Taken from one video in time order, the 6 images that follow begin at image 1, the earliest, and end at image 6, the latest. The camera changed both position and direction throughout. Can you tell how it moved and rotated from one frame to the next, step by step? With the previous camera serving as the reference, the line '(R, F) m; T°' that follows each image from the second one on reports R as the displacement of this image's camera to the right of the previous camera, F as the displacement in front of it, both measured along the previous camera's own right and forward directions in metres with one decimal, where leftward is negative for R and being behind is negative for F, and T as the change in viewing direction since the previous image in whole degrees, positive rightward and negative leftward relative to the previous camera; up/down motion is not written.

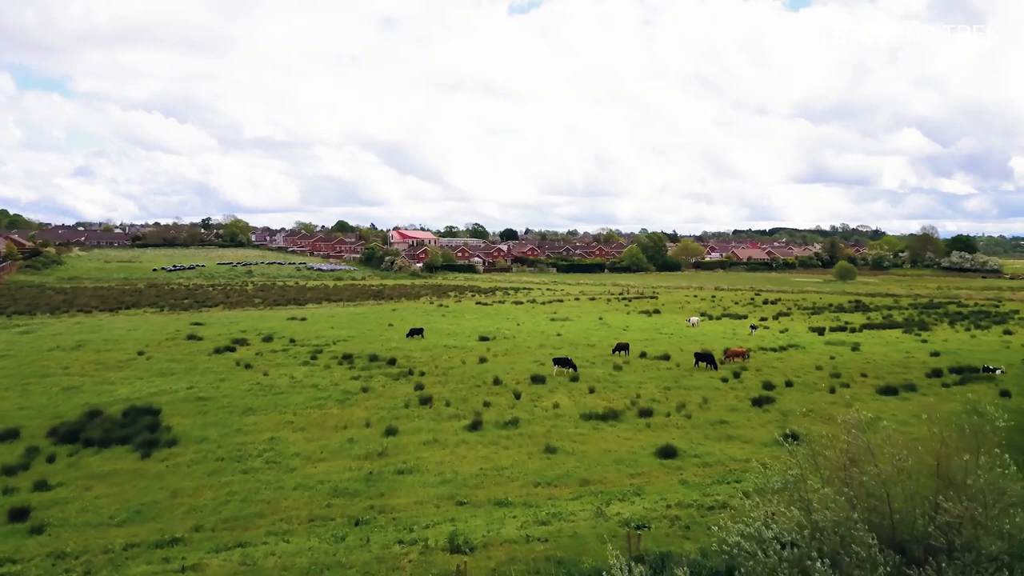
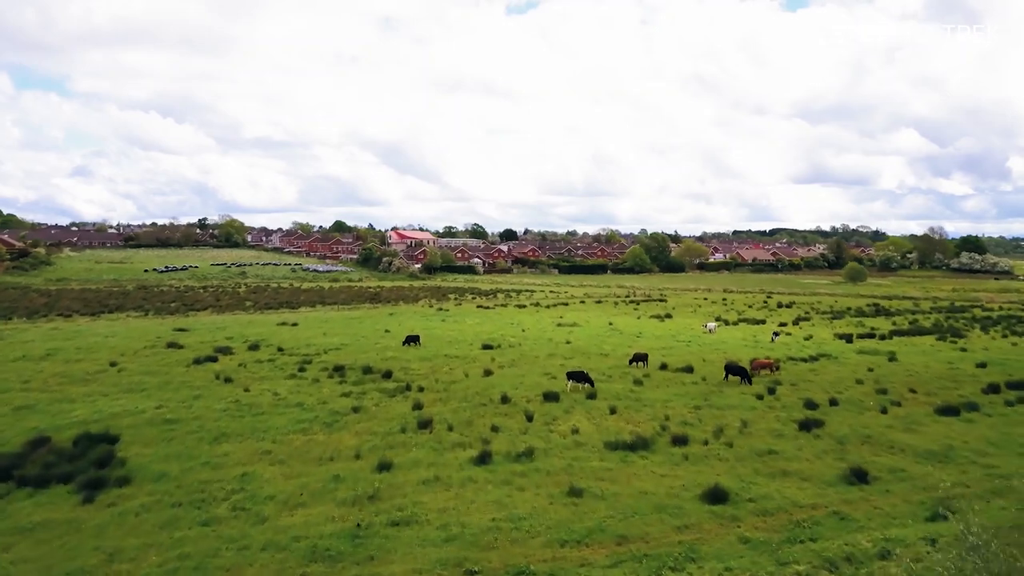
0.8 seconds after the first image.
(-0.4, +3.1) m; 0°
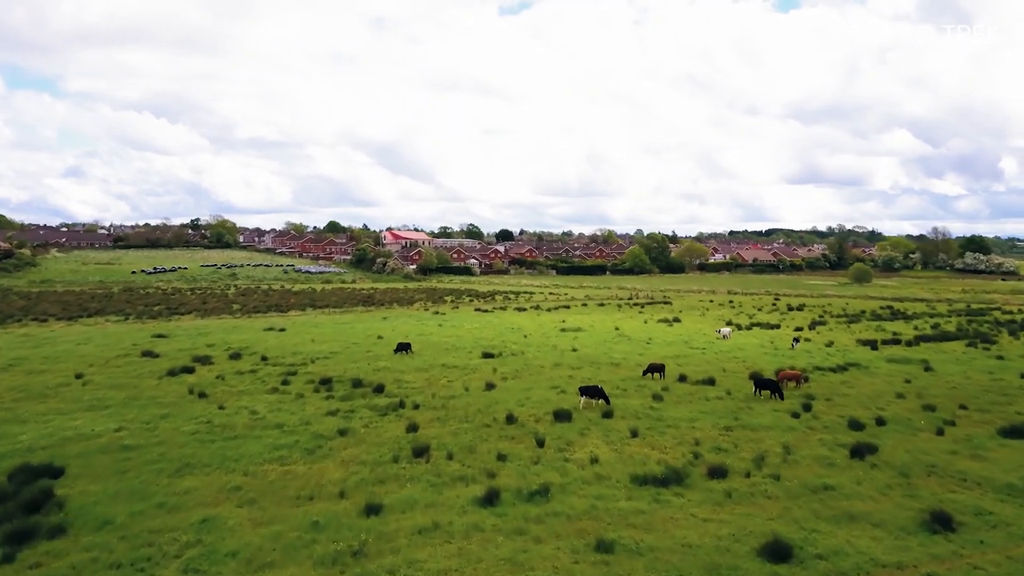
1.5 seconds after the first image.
(-0.3, +2.8) m; 0°
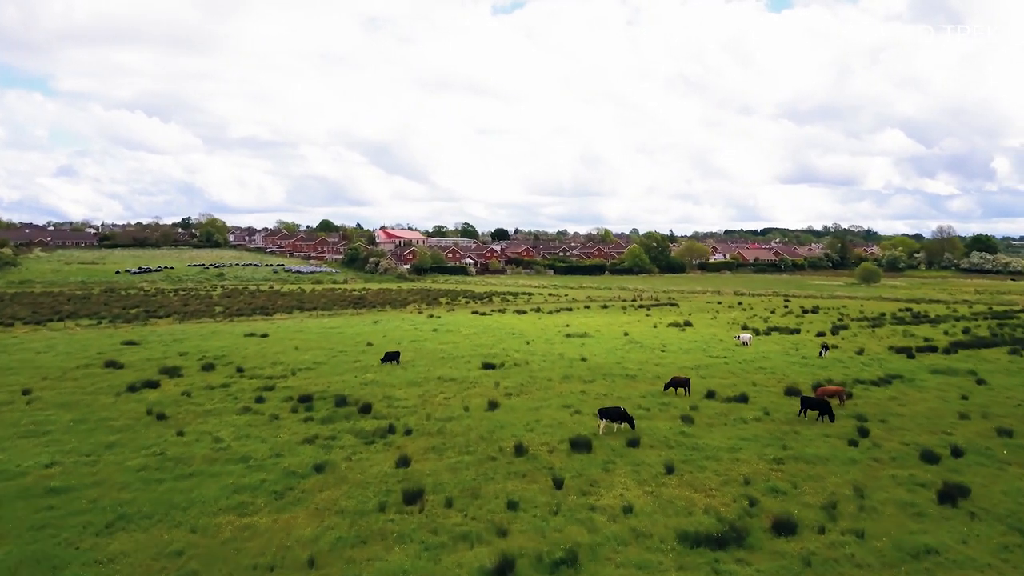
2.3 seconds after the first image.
(-0.4, +3.5) m; 0°
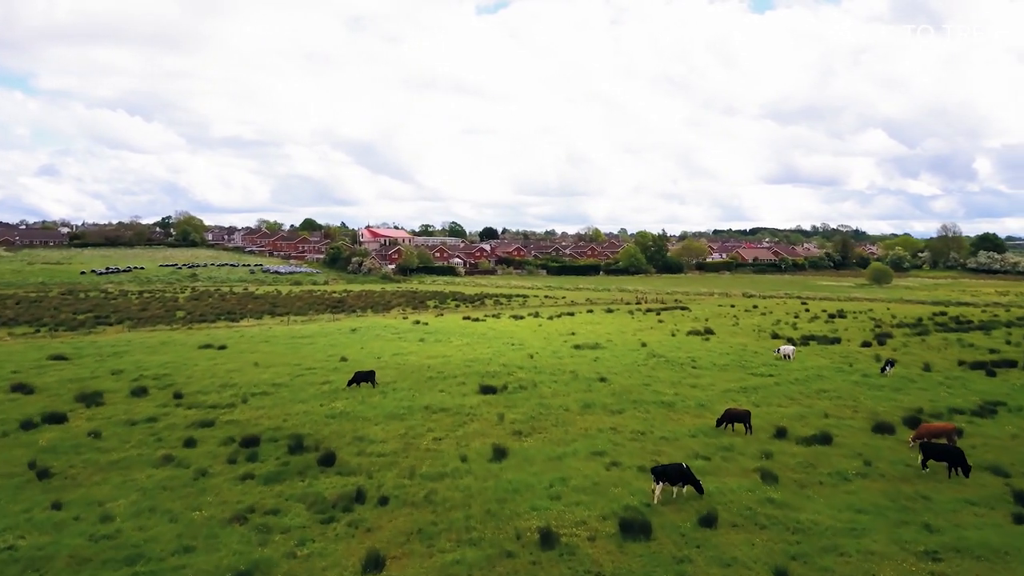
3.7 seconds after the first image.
(-0.6, +6.1) m; +1°
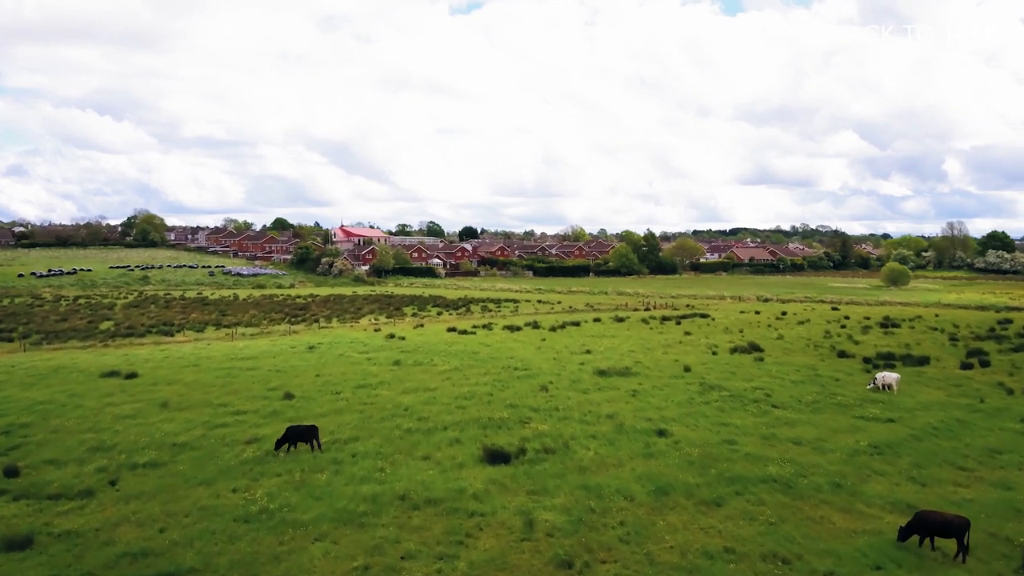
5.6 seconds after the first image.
(-0.9, +8.9) m; +2°
